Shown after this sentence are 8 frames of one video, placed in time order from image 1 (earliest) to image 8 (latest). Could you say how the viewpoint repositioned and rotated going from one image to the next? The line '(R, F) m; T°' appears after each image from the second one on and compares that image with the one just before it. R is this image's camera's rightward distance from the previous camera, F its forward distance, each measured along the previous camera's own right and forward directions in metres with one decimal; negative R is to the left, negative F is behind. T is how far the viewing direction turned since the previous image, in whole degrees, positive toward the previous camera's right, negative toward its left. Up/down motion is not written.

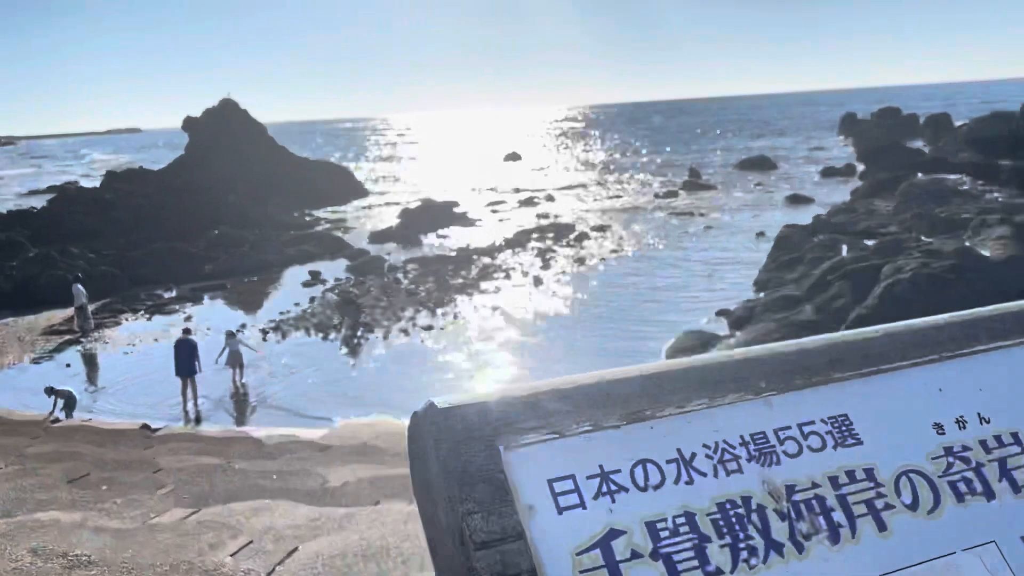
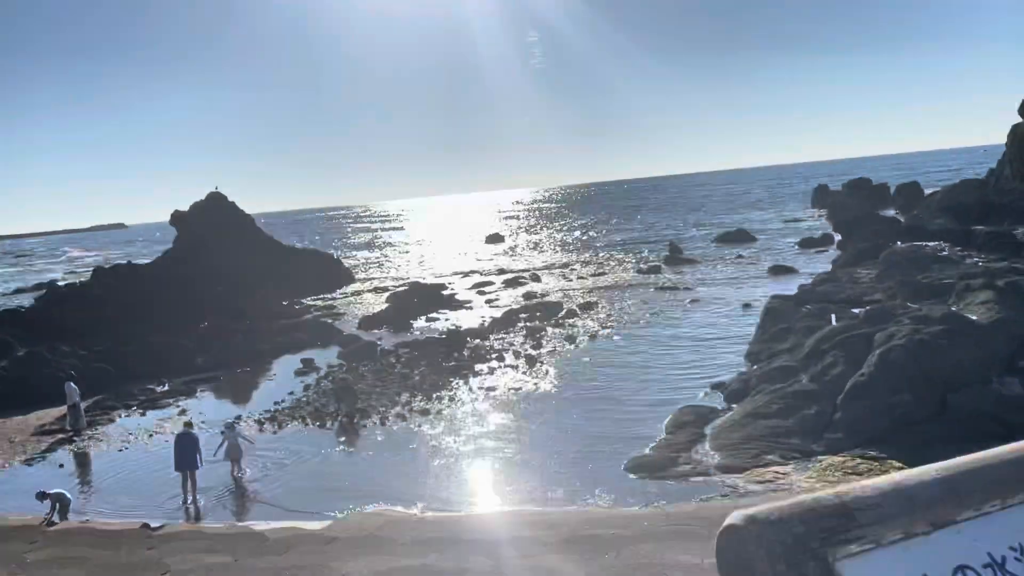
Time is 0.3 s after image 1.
(-0.3, -0.2) m; +1°
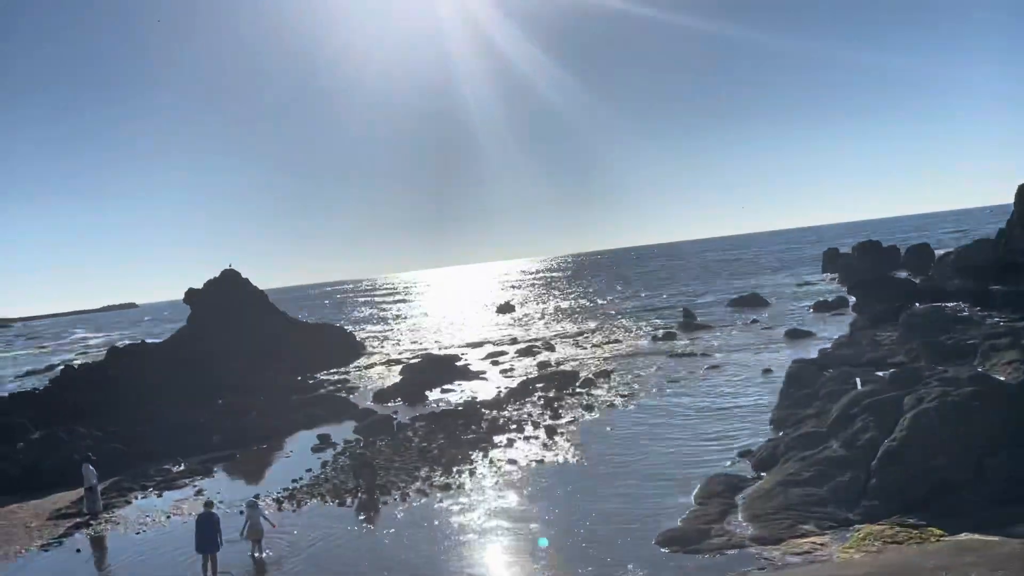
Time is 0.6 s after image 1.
(-0.3, +0.1) m; -1°
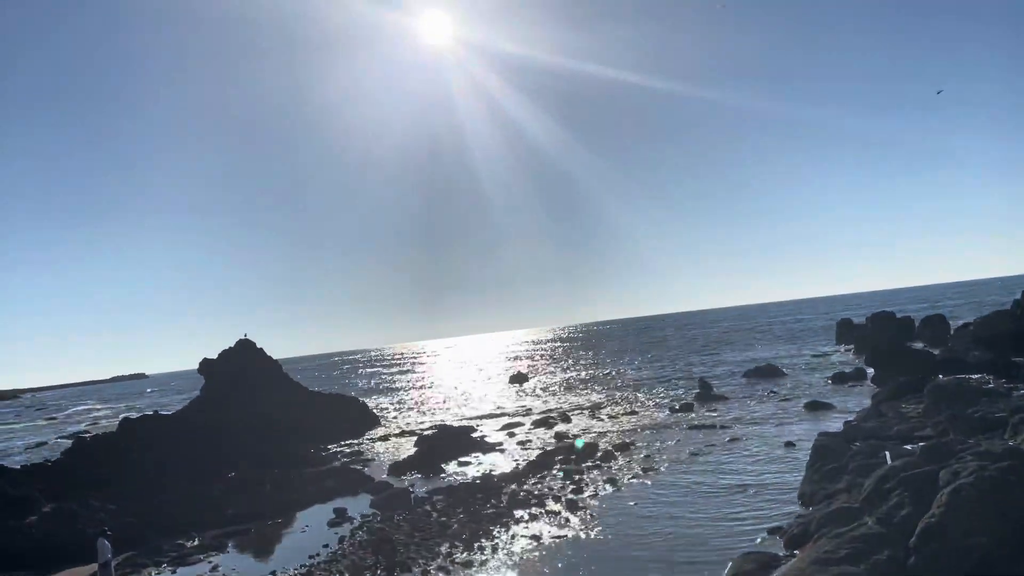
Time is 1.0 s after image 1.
(-0.4, 0.0) m; -1°
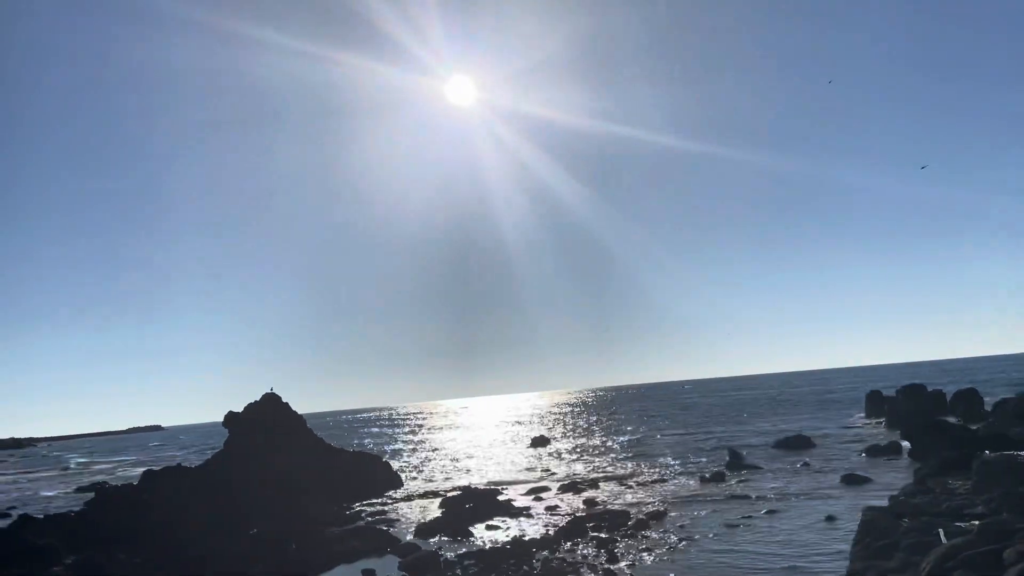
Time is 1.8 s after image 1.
(-0.7, +0.2) m; -1°
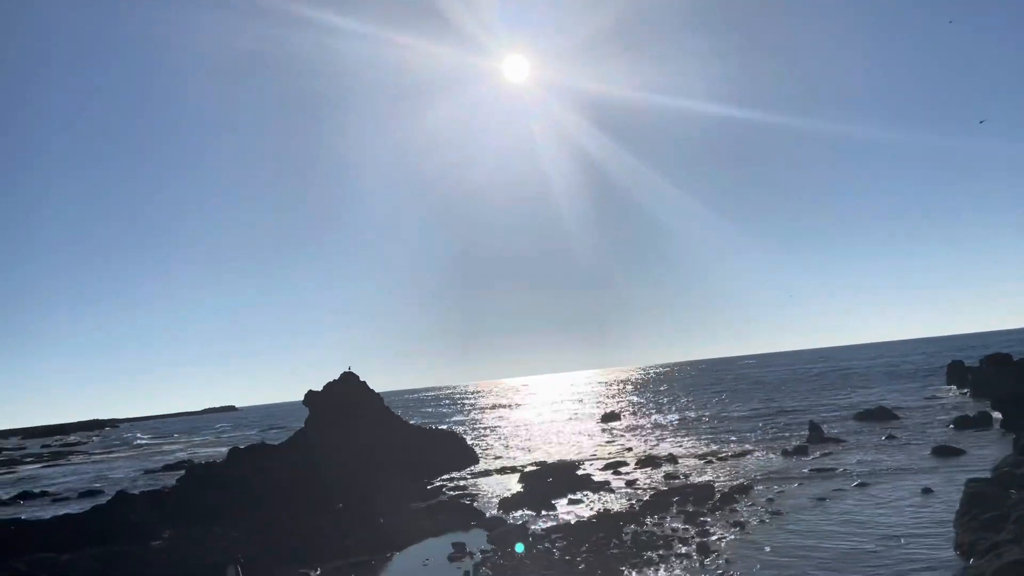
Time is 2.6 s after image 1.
(-0.8, +0.1) m; -4°
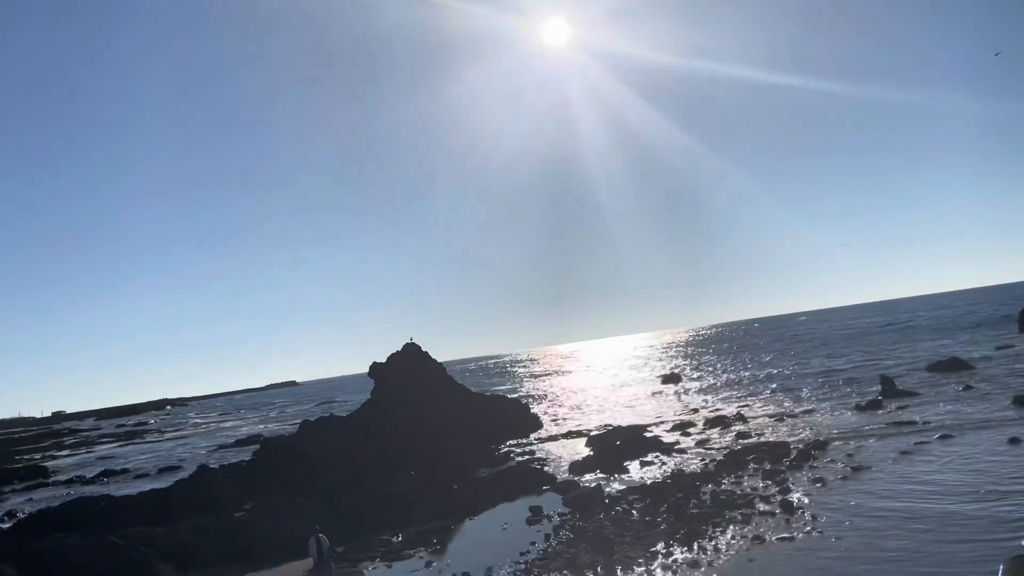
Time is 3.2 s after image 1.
(-0.6, +0.2) m; -3°
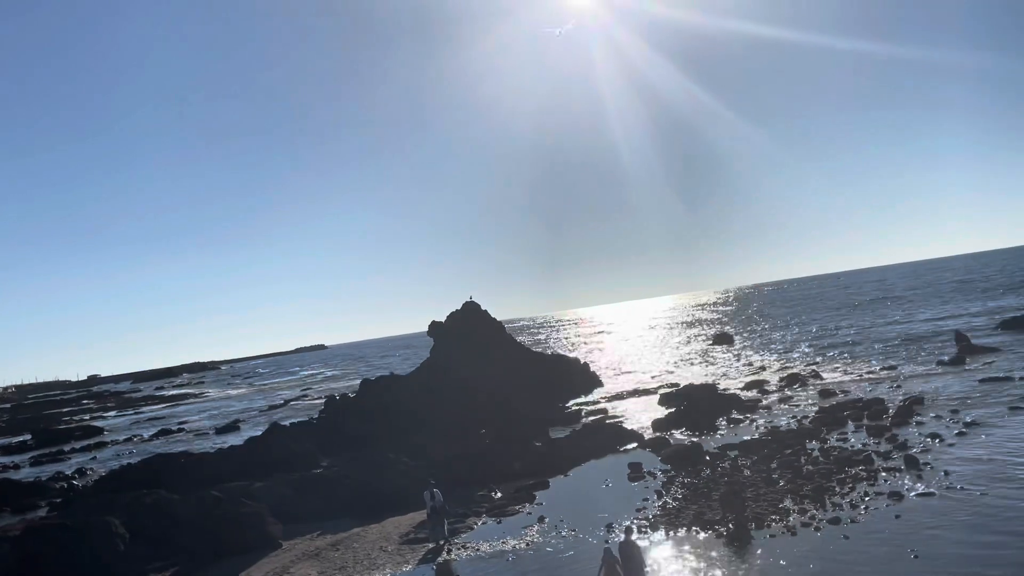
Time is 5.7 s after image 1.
(-2.5, +0.8) m; -1°
